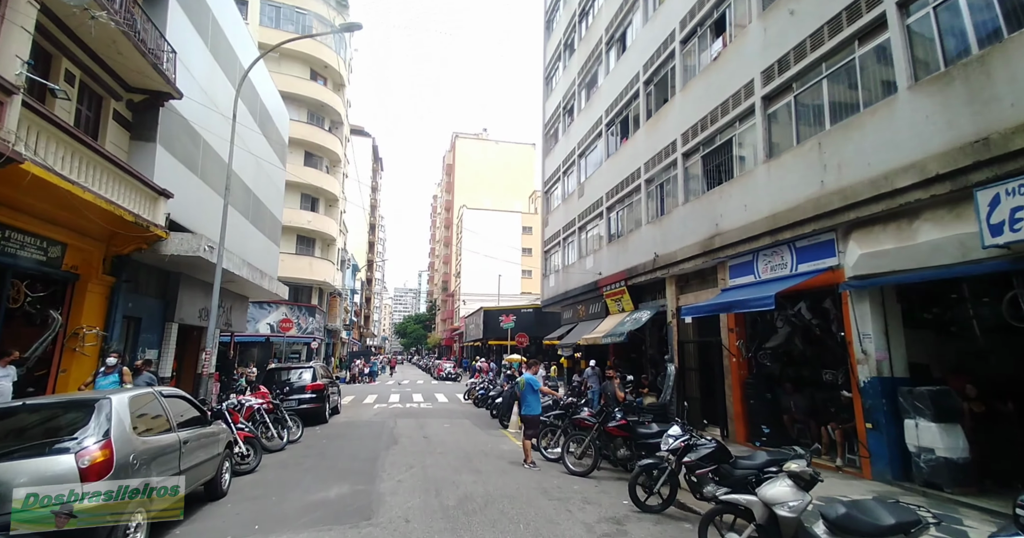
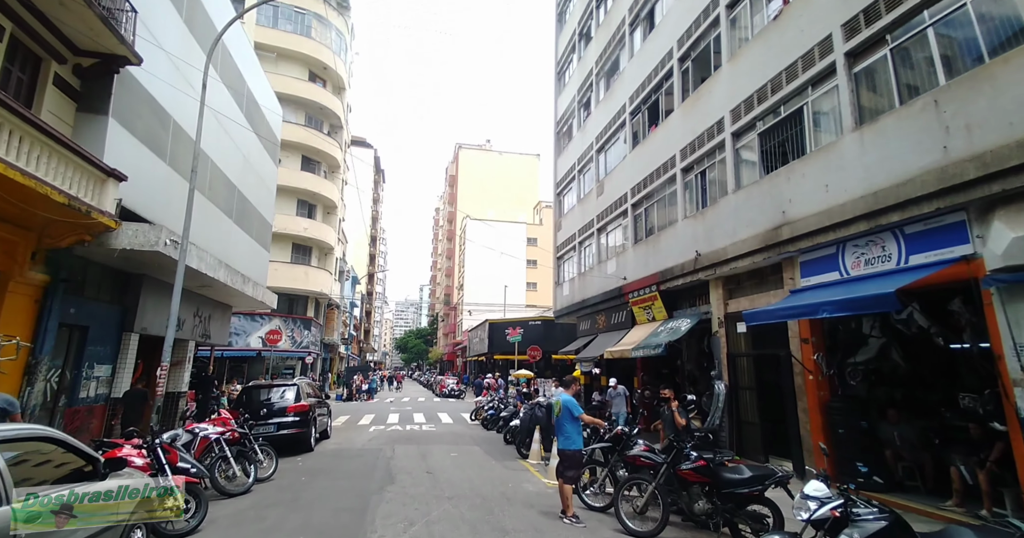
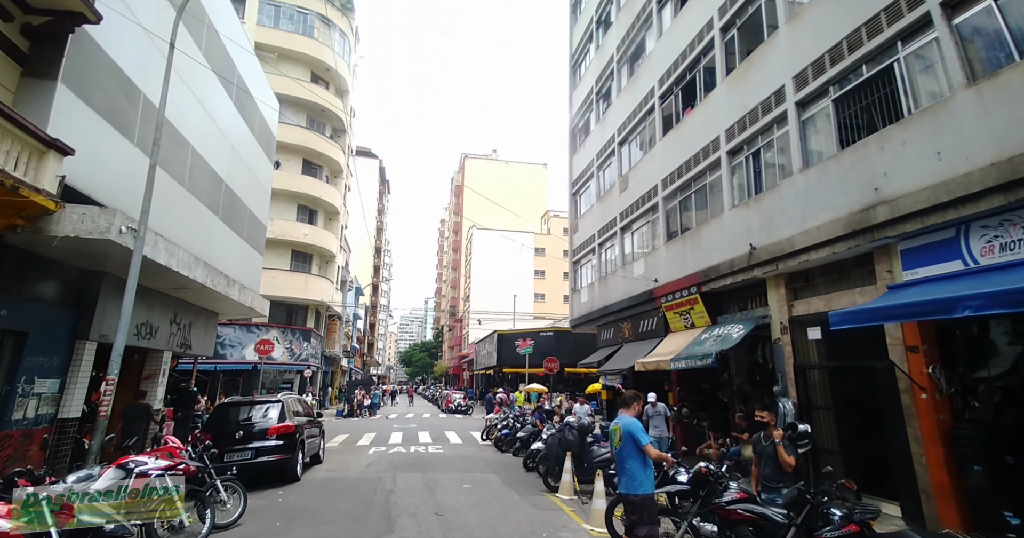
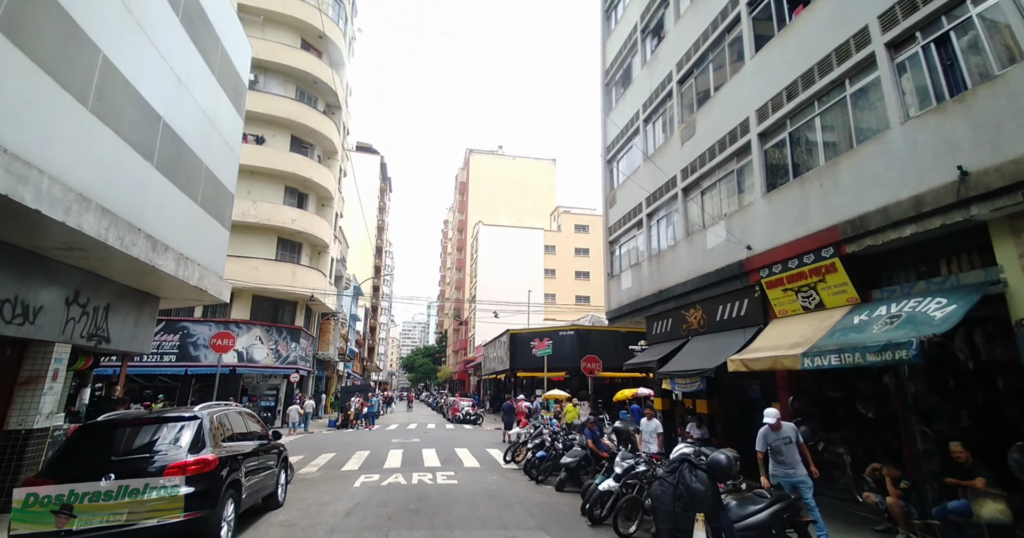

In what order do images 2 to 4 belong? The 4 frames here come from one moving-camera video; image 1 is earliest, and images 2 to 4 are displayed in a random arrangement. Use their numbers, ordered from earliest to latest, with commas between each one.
2, 3, 4
